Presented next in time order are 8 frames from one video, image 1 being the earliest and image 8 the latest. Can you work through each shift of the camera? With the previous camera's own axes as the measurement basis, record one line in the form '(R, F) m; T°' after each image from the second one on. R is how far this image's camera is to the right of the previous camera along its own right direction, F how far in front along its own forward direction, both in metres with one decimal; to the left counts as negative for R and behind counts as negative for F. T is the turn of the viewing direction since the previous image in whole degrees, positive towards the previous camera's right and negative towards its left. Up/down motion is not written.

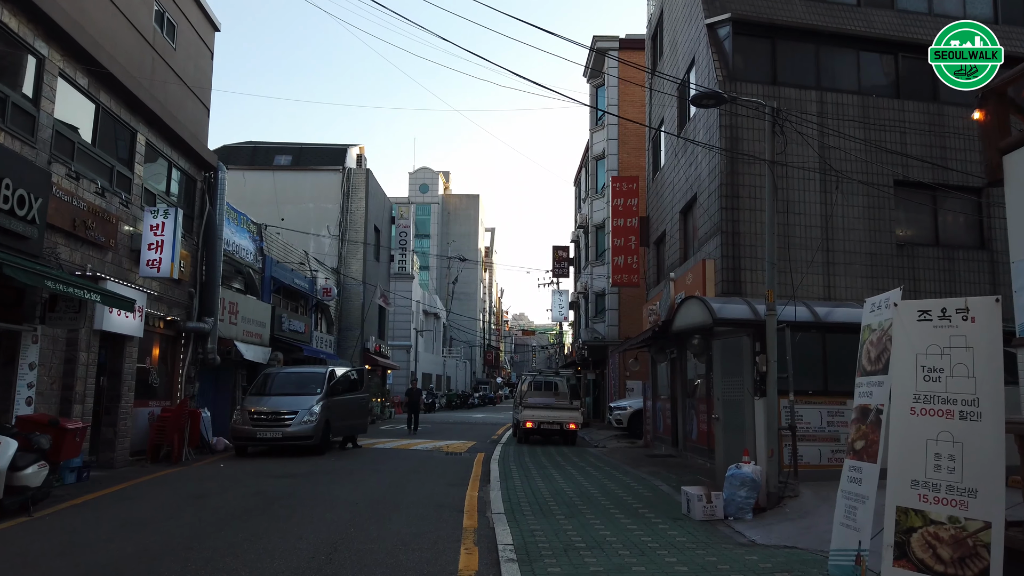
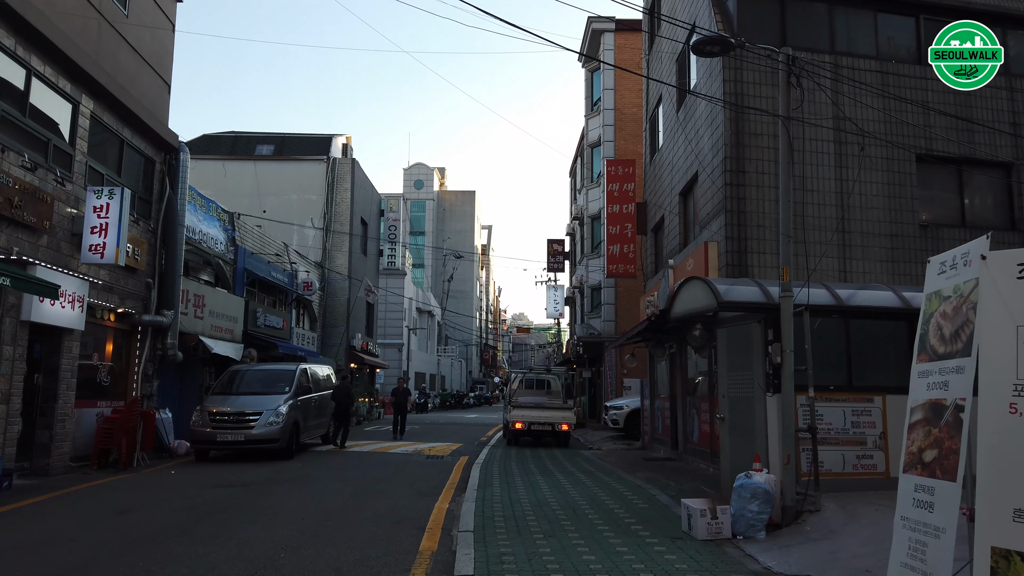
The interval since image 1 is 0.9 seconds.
(+0.3, +1.4) m; 0°
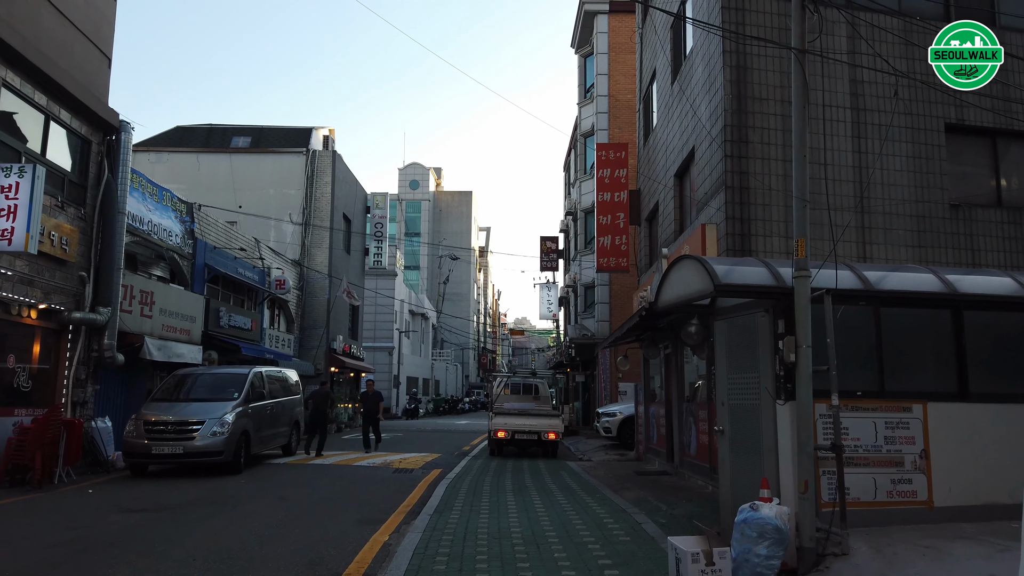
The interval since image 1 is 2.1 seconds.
(+0.5, +1.7) m; 0°
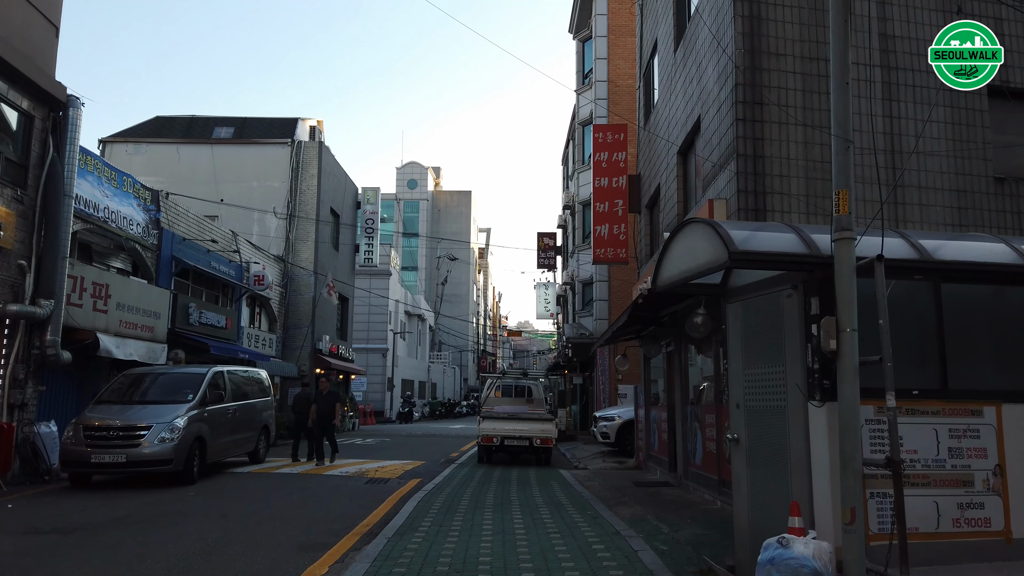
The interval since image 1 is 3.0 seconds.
(+0.3, +1.4) m; 0°
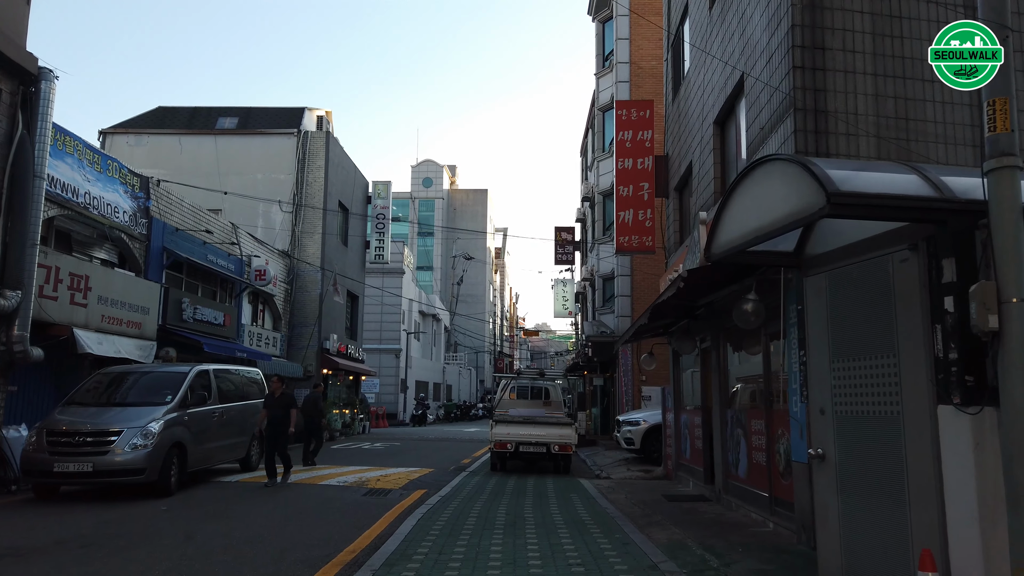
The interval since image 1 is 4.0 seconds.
(0.0, +1.4) m; -1°
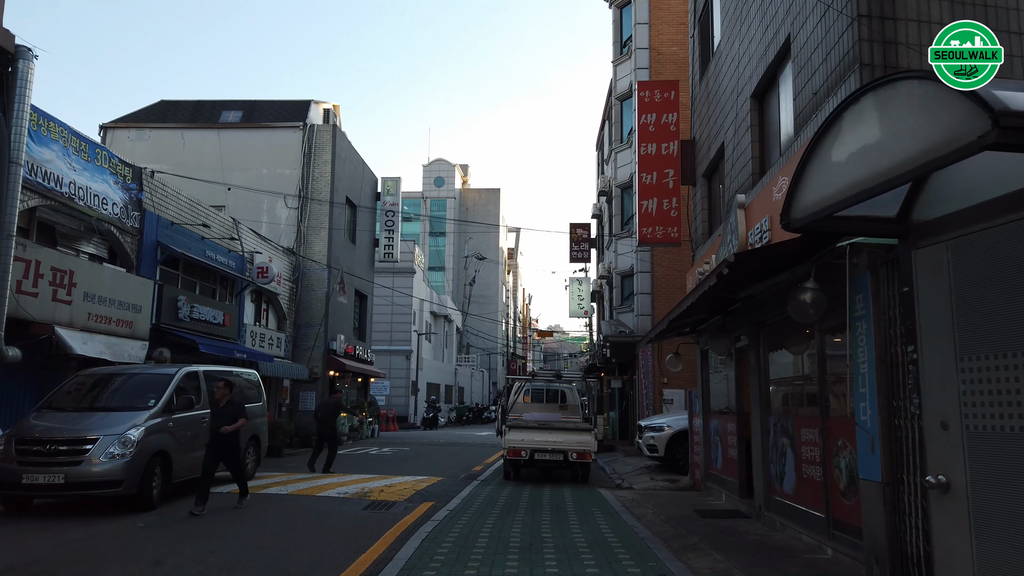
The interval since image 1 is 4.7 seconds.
(0.0, +1.0) m; -1°
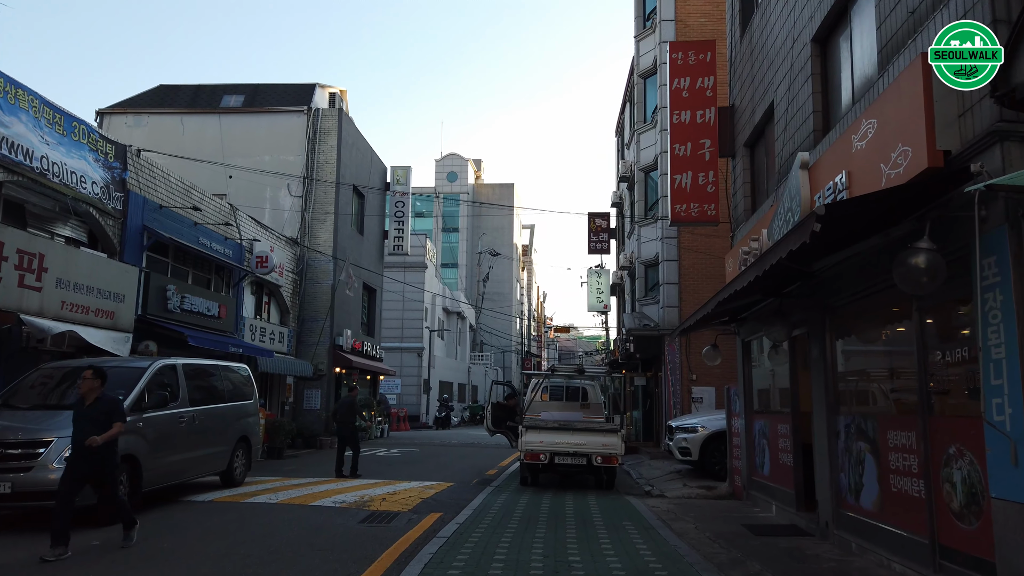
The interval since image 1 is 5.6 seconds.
(-0.1, +1.4) m; -1°
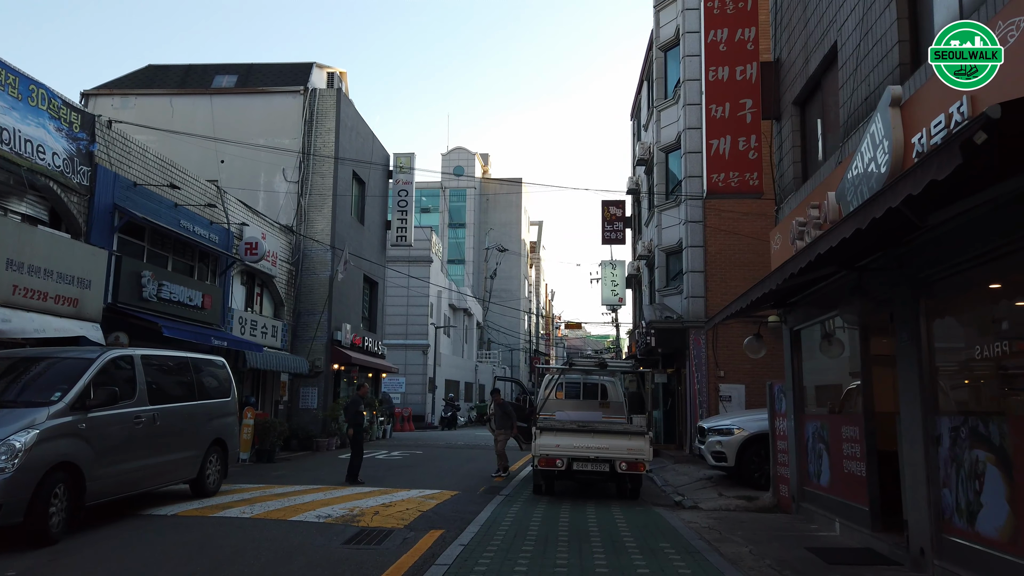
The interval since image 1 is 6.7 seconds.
(-0.1, +1.5) m; -1°
